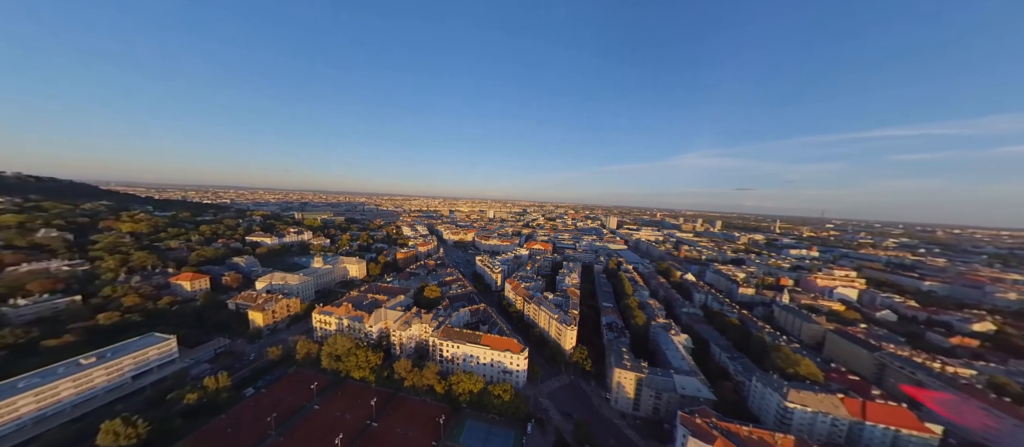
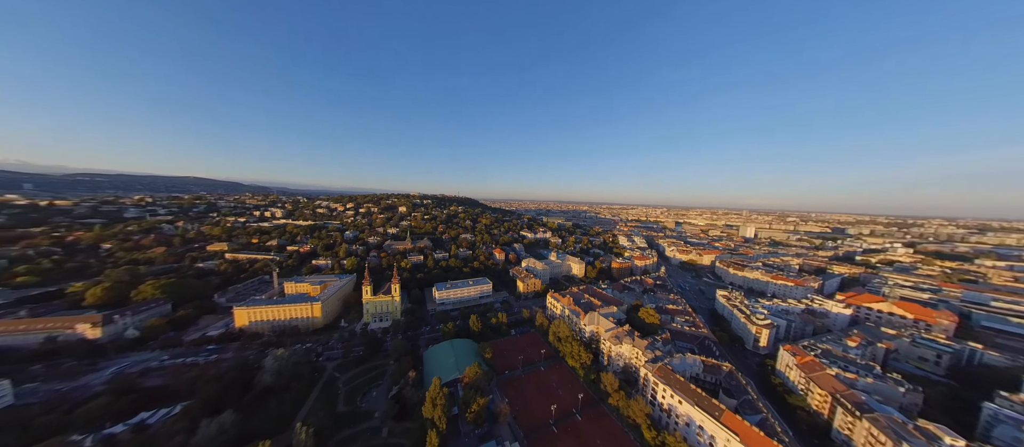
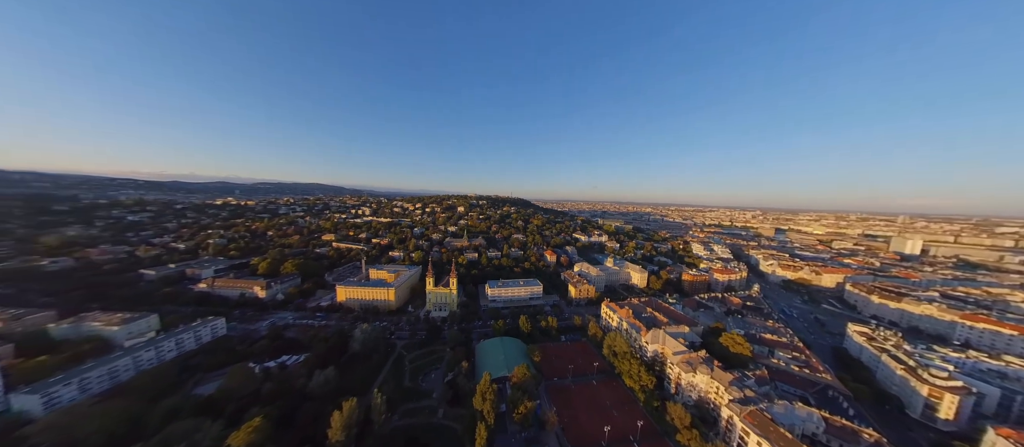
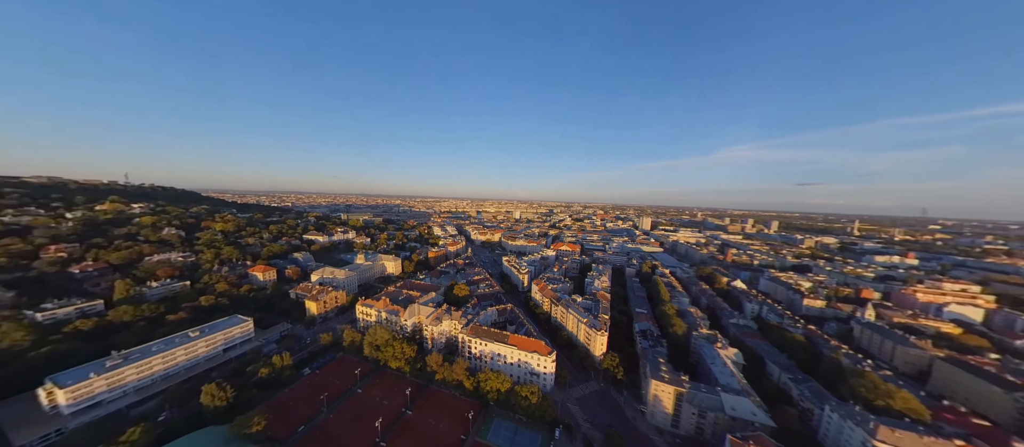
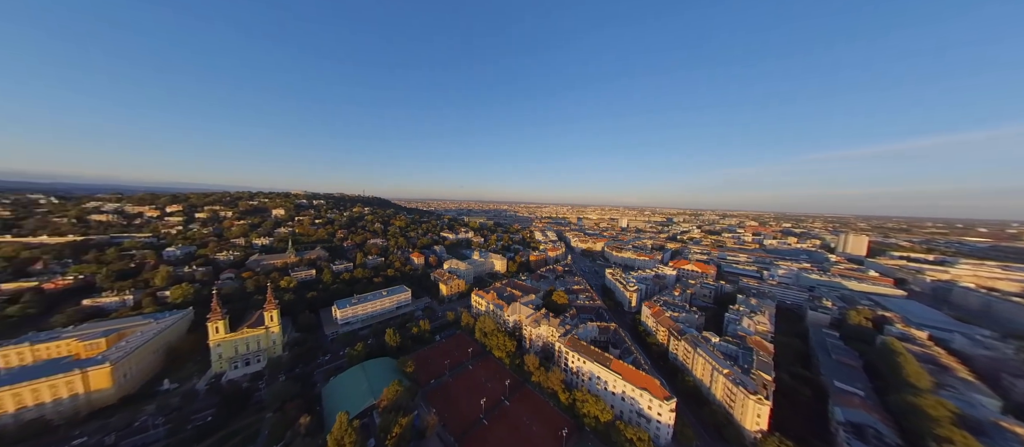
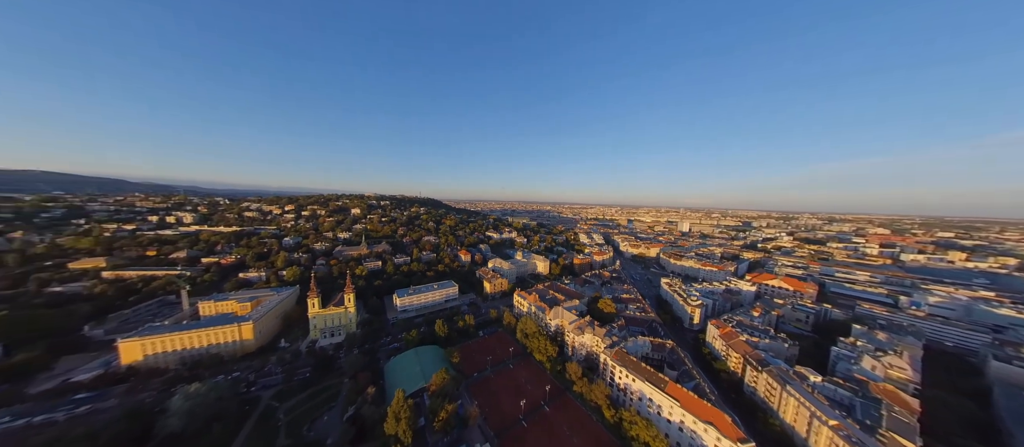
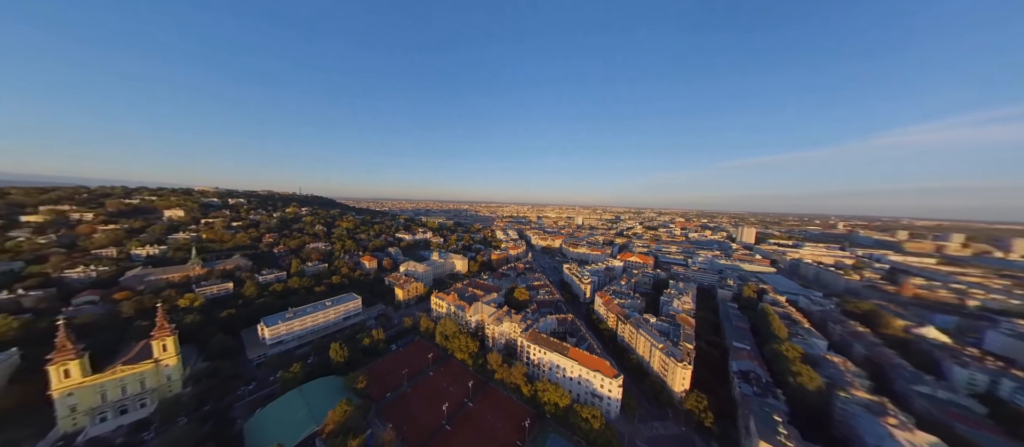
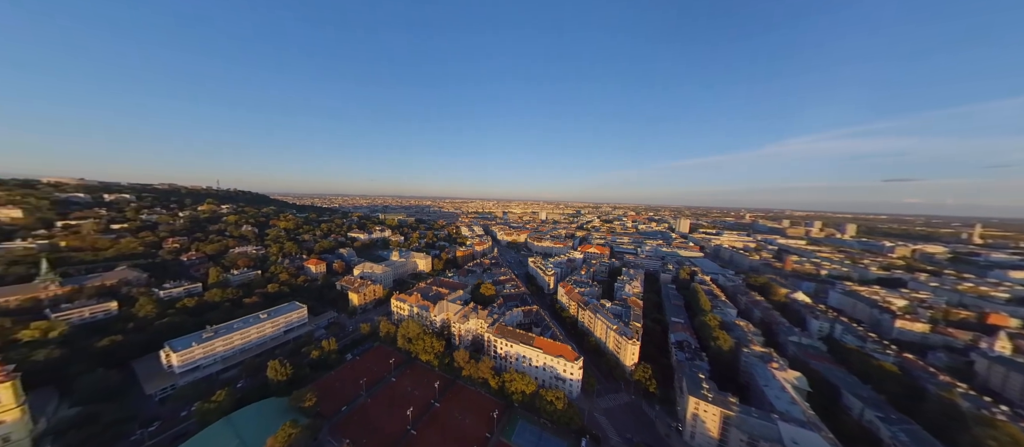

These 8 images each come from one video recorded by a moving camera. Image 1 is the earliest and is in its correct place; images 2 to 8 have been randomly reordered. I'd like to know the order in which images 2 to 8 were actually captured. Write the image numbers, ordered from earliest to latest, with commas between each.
4, 8, 7, 5, 6, 2, 3
